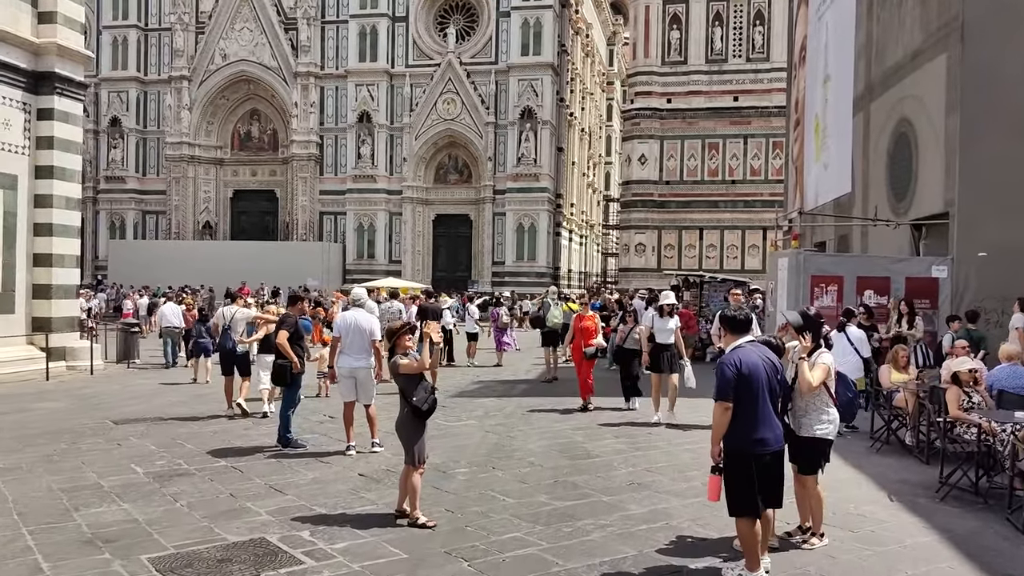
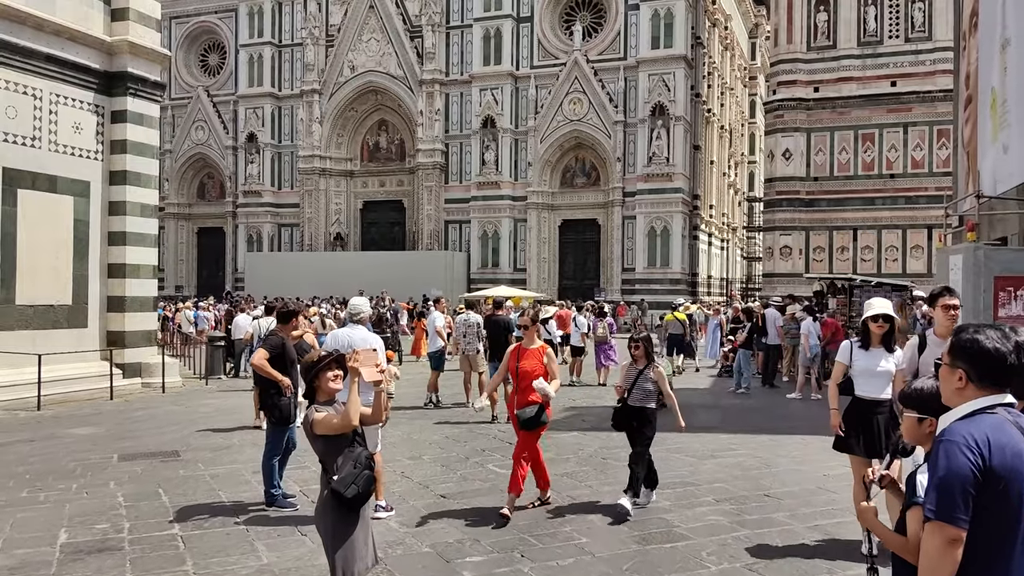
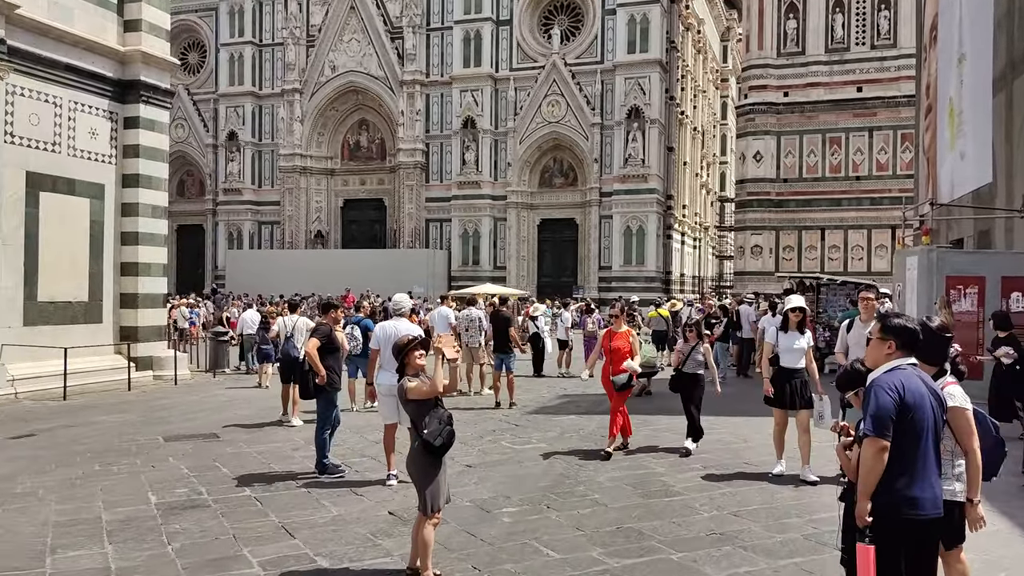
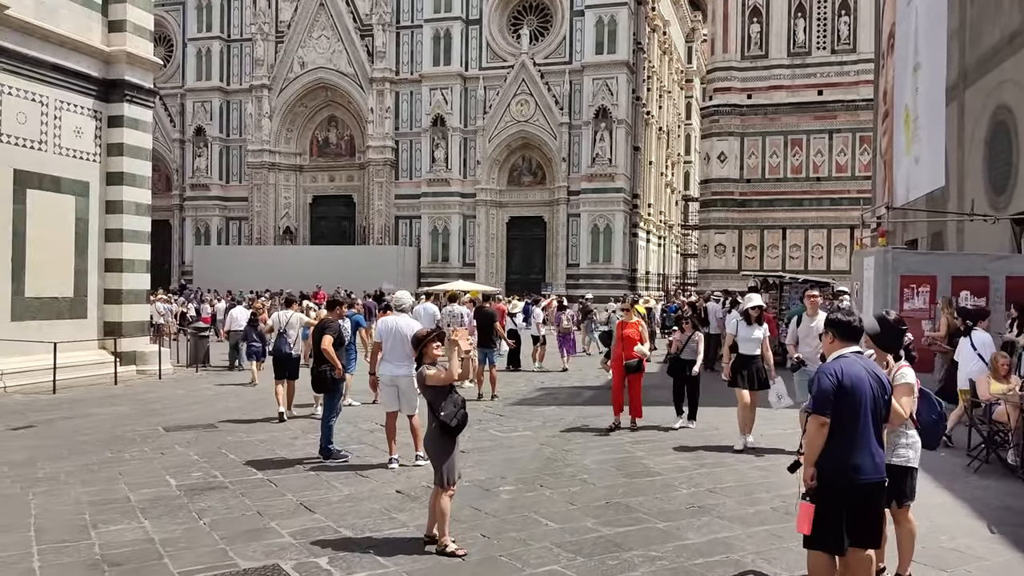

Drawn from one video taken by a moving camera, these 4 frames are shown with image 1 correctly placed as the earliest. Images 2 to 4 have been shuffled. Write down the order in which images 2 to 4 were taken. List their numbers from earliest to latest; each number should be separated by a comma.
4, 3, 2
